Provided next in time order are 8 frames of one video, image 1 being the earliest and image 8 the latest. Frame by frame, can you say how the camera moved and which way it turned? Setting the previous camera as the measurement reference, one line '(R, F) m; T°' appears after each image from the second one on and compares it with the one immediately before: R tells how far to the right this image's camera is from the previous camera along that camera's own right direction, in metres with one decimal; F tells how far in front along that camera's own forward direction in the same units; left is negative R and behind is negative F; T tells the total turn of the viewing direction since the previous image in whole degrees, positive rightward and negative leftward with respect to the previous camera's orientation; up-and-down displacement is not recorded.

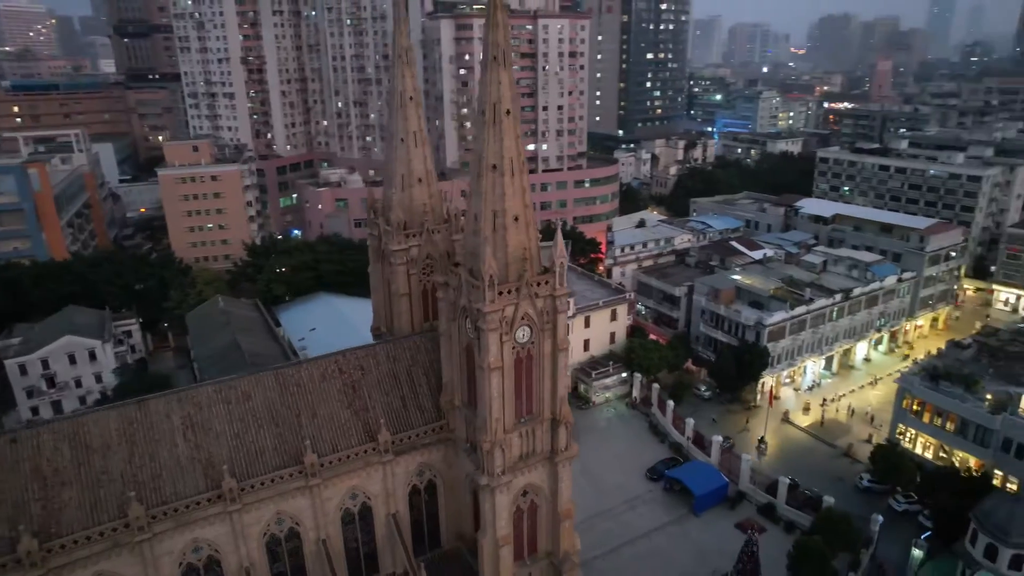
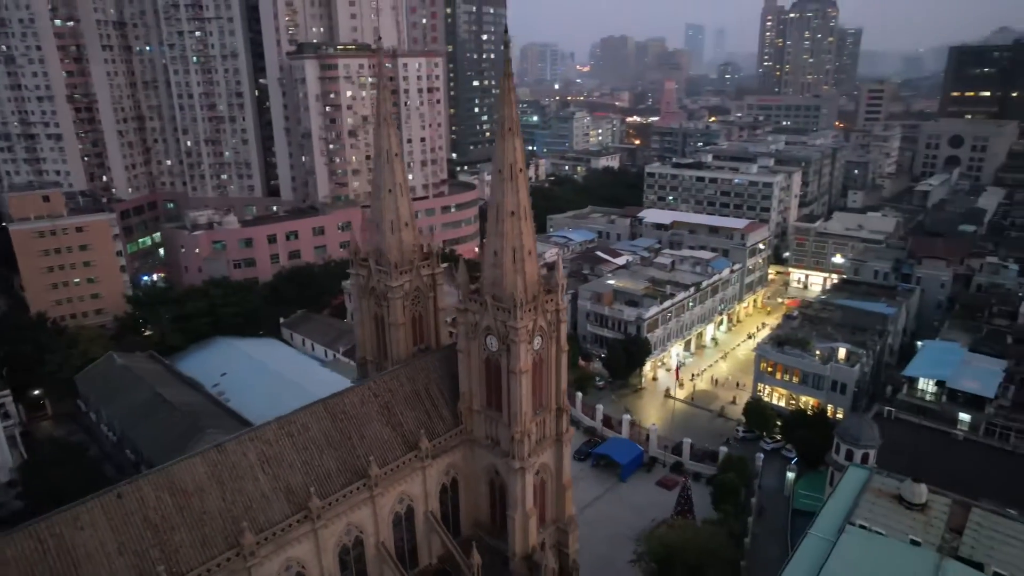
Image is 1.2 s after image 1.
(-5.5, -3.1) m; +16°
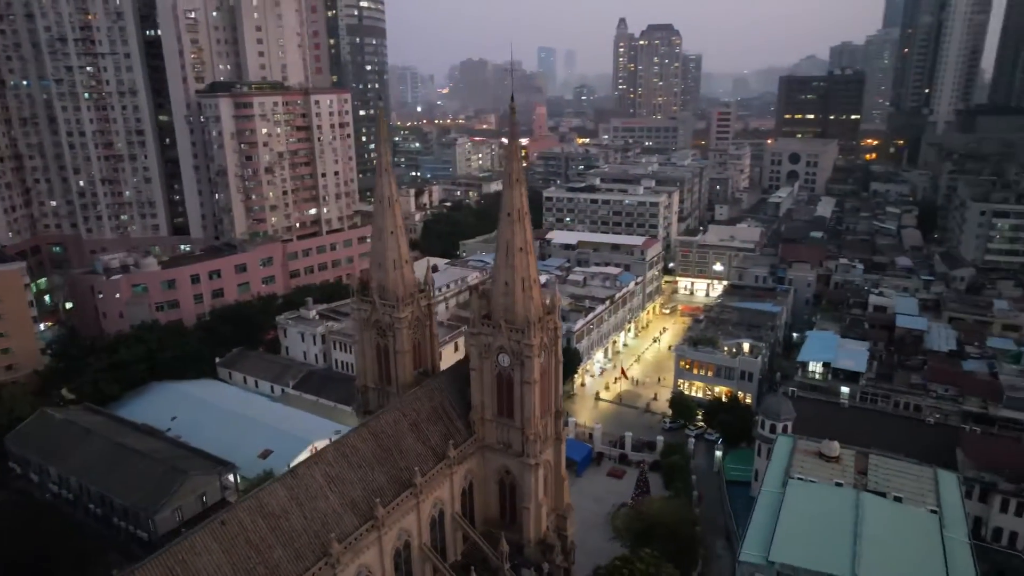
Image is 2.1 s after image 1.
(-4.6, -3.0) m; +11°
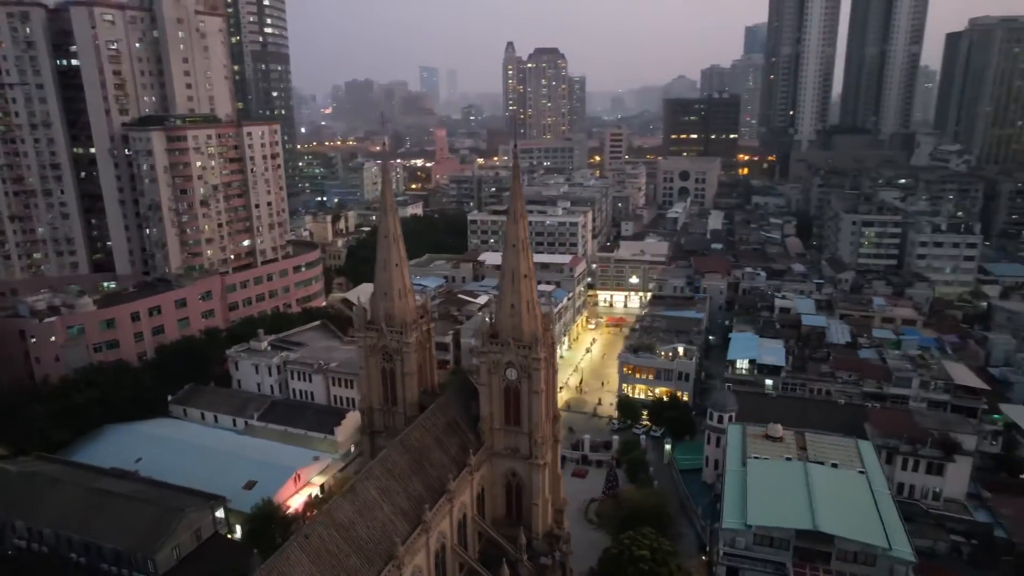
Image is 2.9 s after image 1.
(-4.3, -2.7) m; +9°
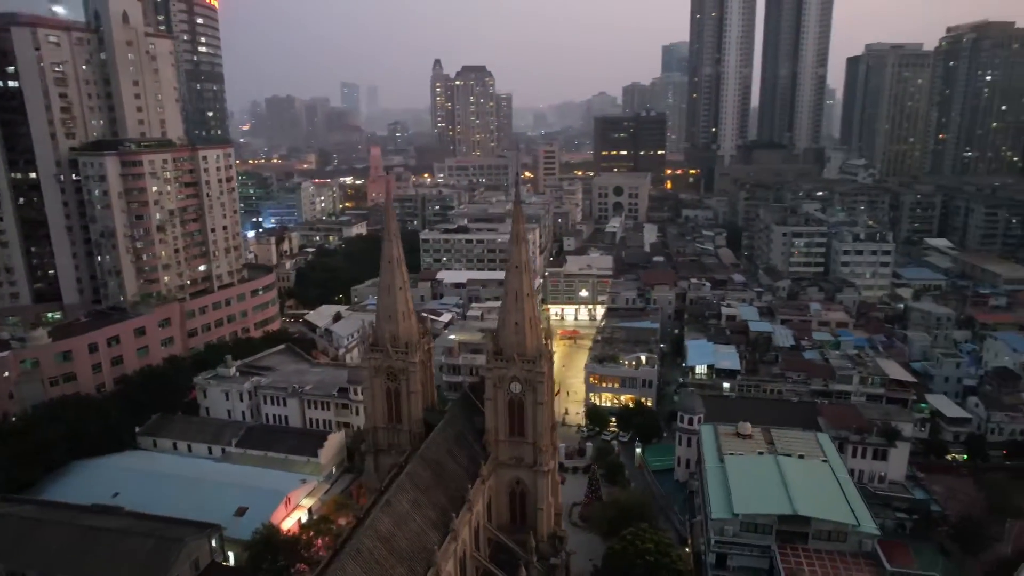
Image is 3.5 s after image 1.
(-3.1, -1.6) m; +6°
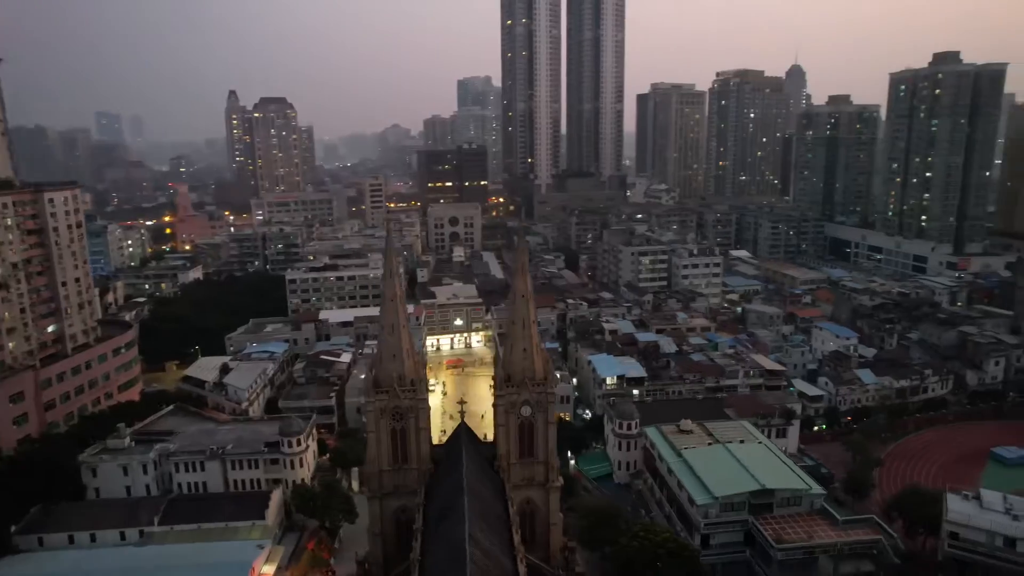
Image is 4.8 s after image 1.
(-8.7, -0.1) m; +18°
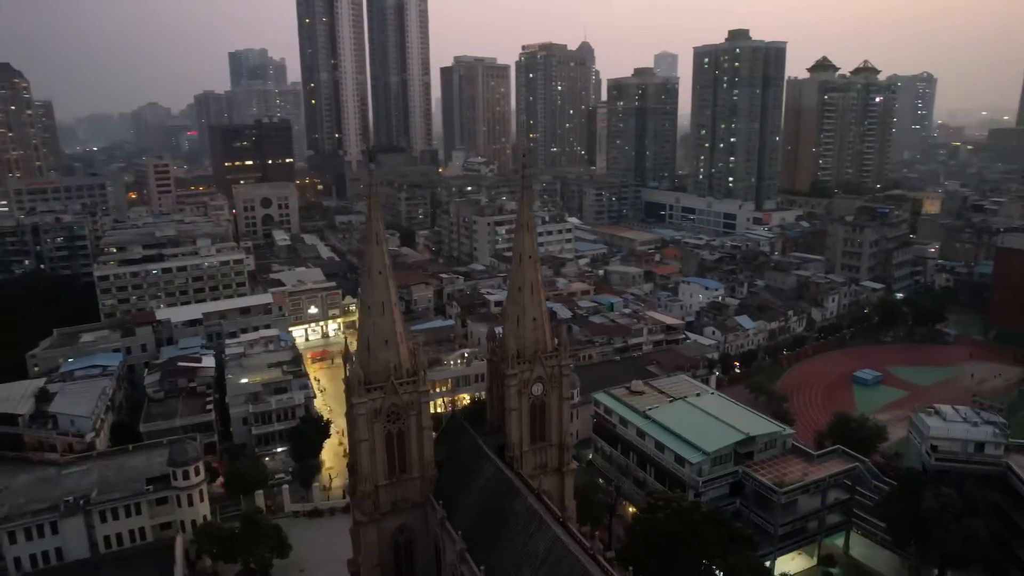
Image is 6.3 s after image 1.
(-7.7, +5.4) m; +18°
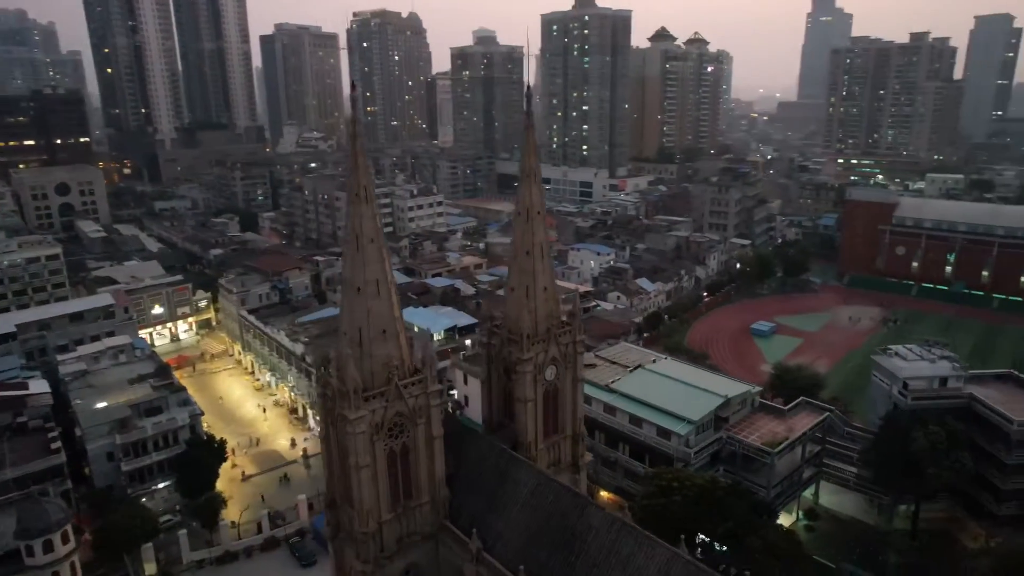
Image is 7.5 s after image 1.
(-5.2, +5.3) m; +15°
